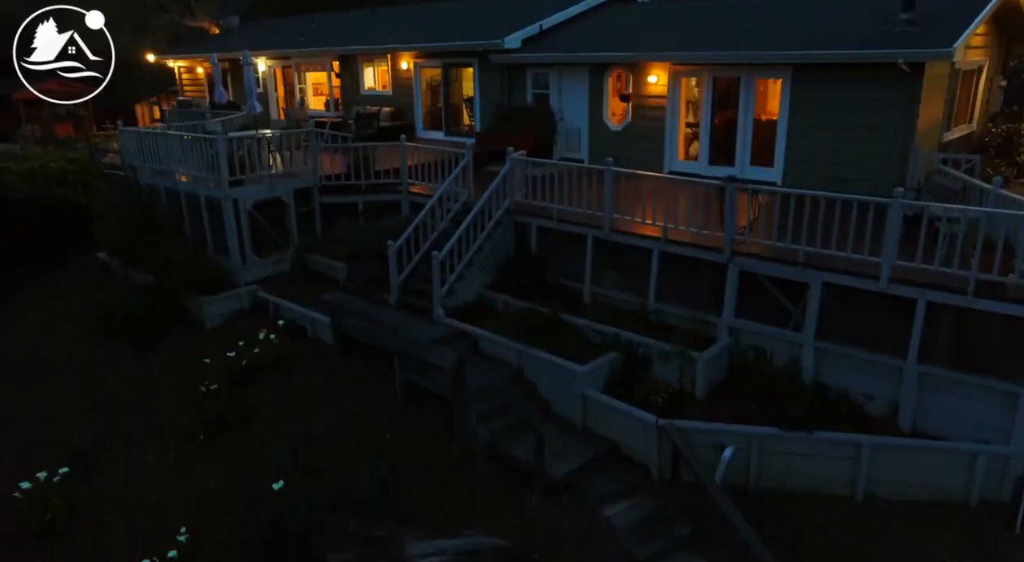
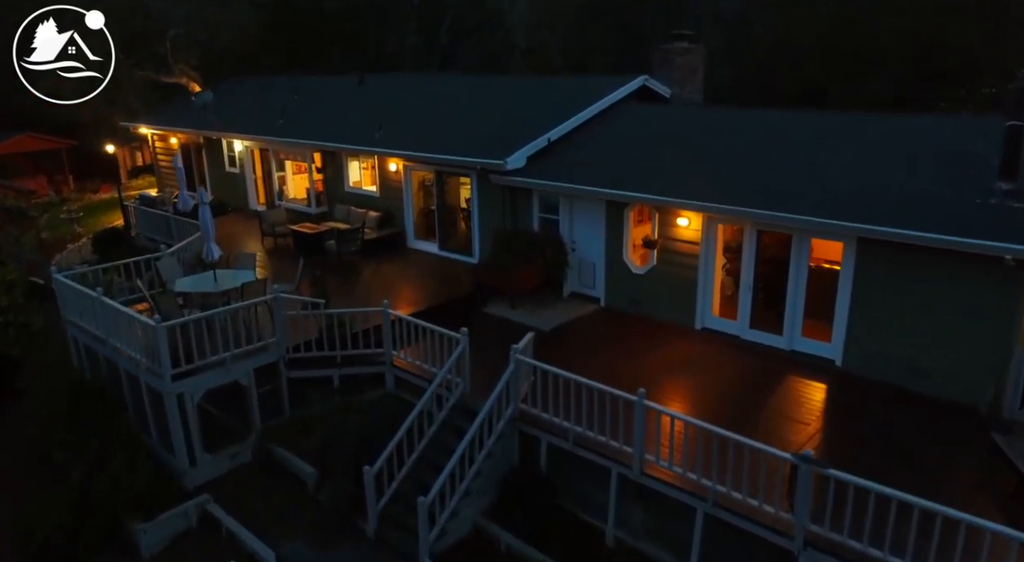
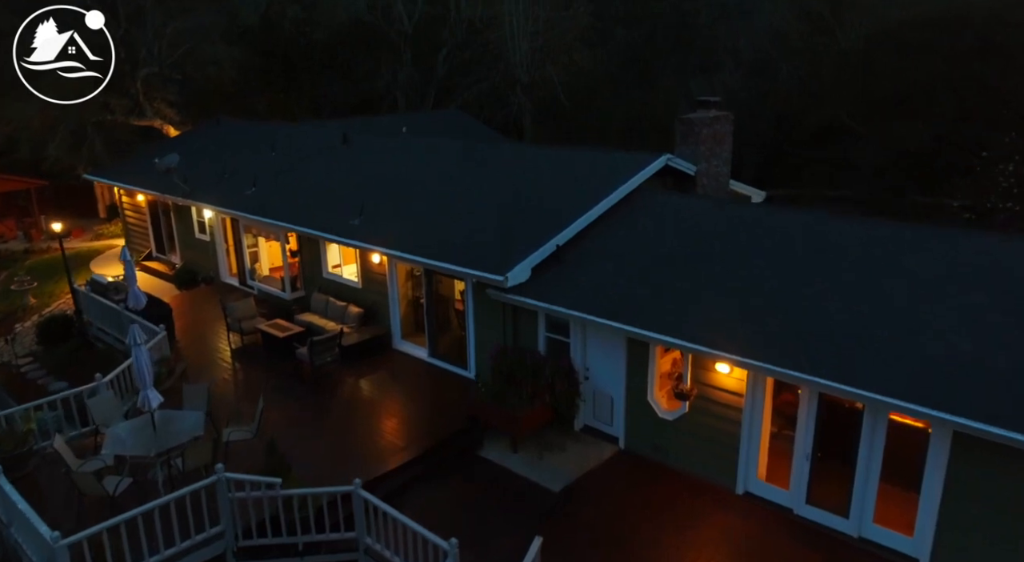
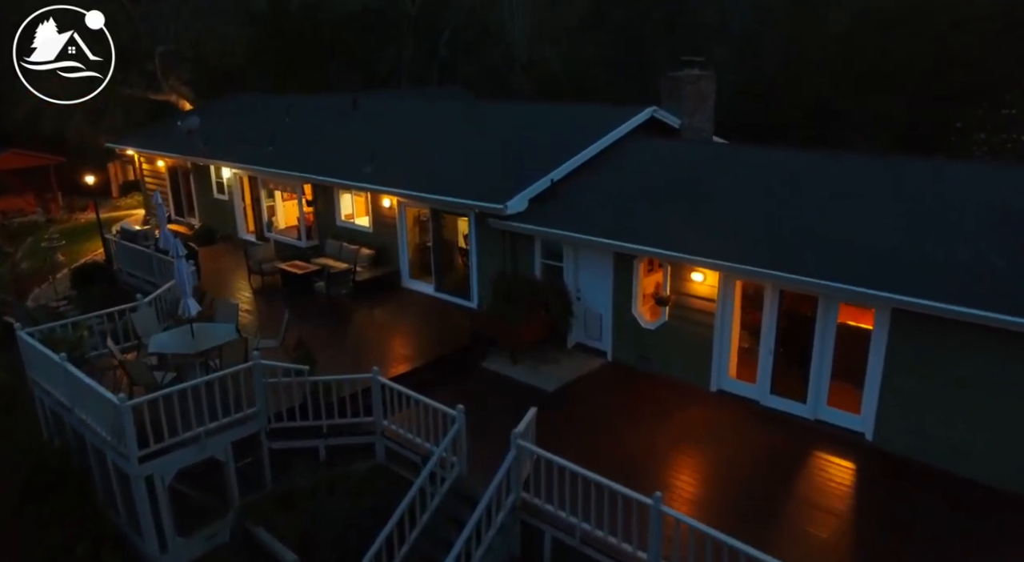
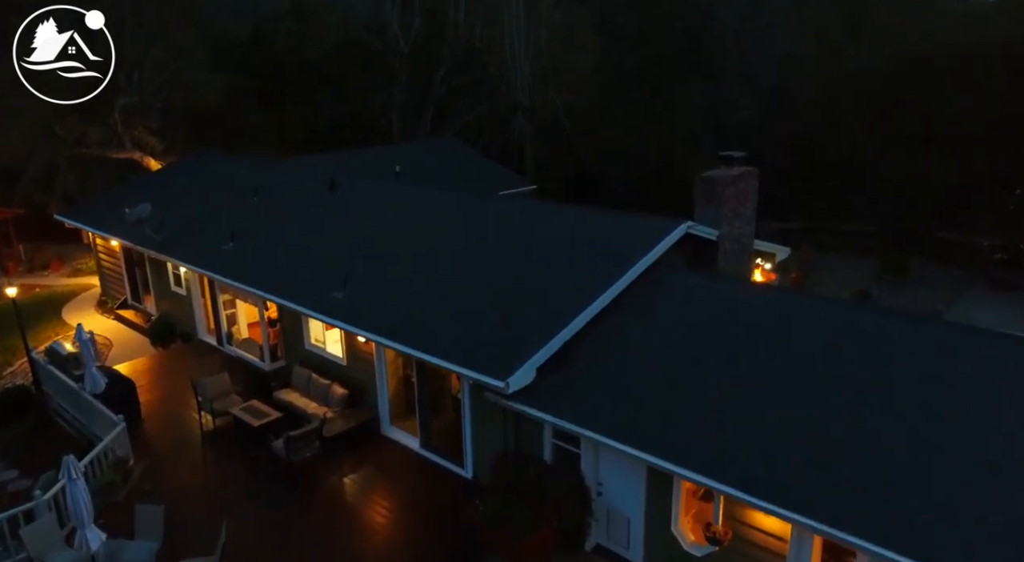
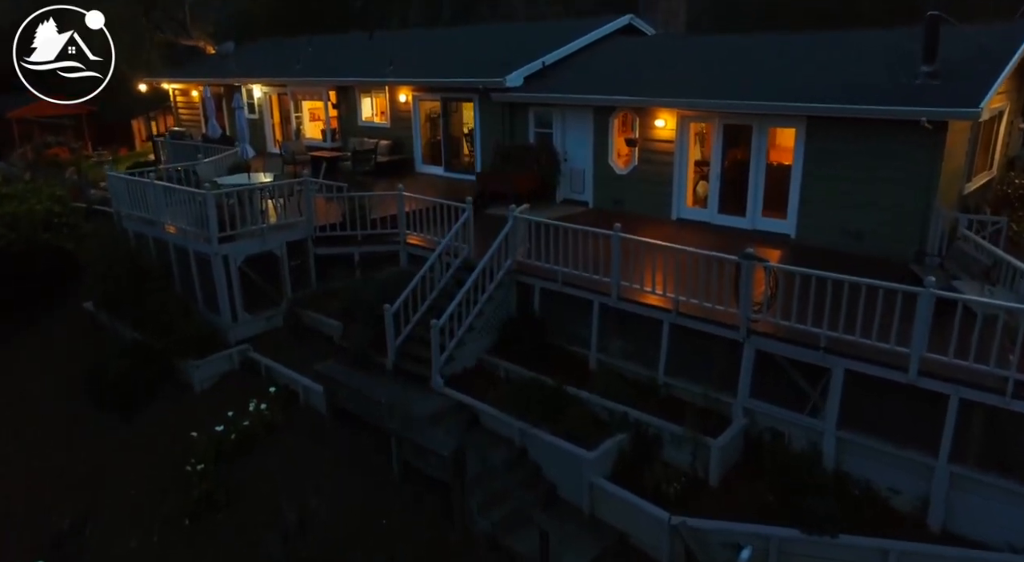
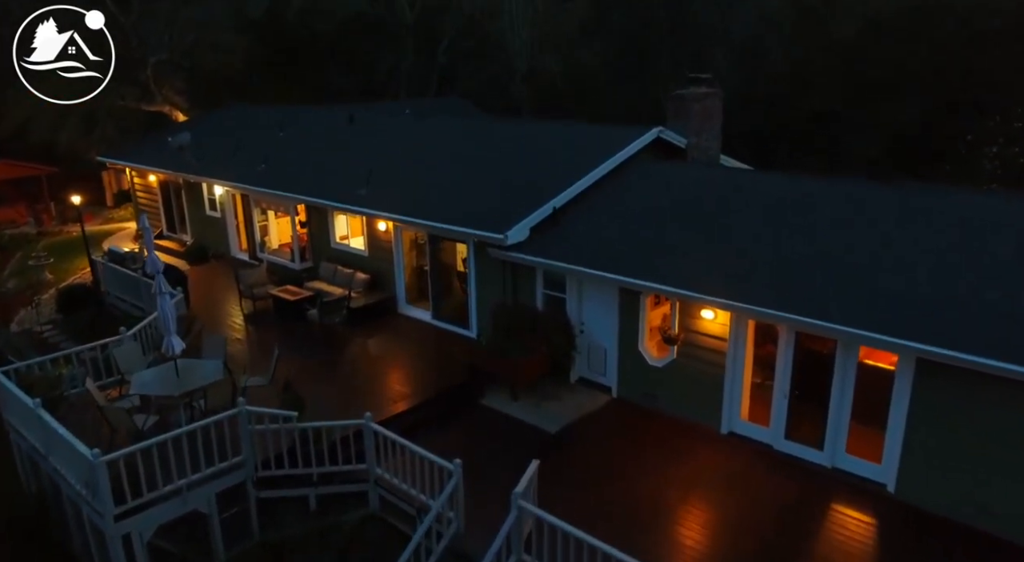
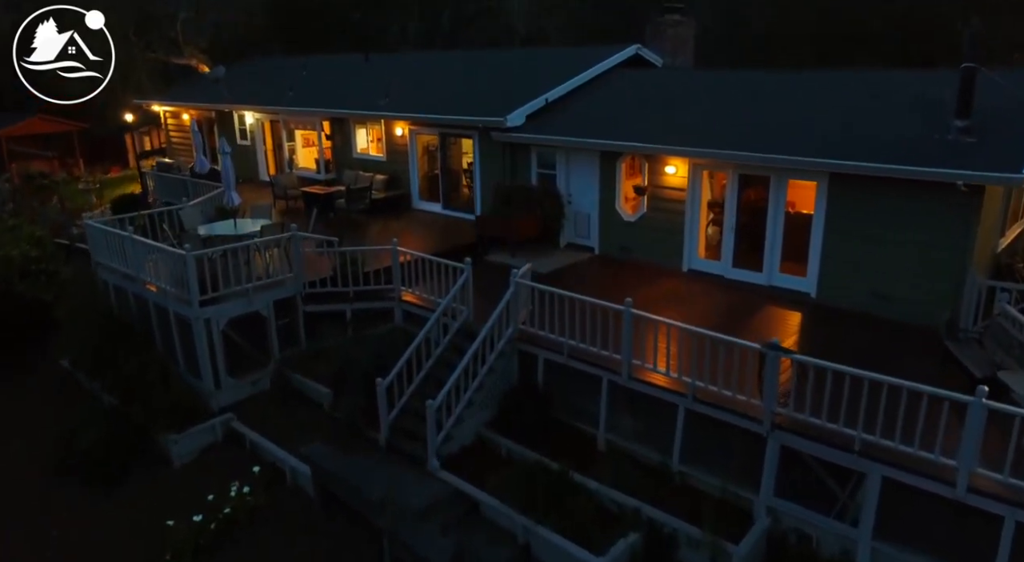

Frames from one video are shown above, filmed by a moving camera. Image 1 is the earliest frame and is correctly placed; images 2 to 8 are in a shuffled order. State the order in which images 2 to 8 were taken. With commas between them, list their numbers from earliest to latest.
6, 8, 2, 4, 7, 3, 5
